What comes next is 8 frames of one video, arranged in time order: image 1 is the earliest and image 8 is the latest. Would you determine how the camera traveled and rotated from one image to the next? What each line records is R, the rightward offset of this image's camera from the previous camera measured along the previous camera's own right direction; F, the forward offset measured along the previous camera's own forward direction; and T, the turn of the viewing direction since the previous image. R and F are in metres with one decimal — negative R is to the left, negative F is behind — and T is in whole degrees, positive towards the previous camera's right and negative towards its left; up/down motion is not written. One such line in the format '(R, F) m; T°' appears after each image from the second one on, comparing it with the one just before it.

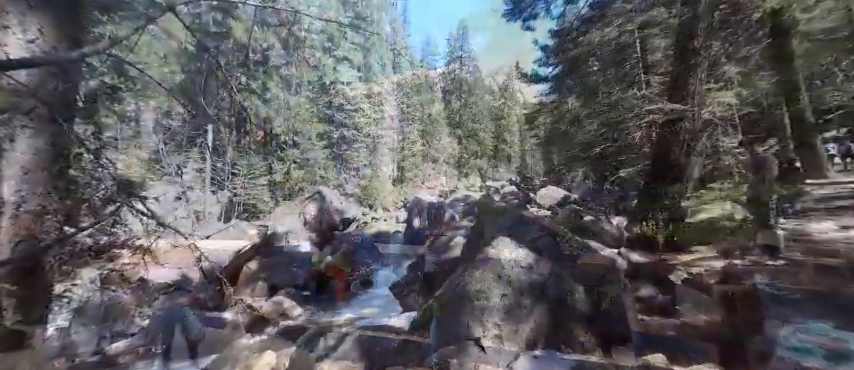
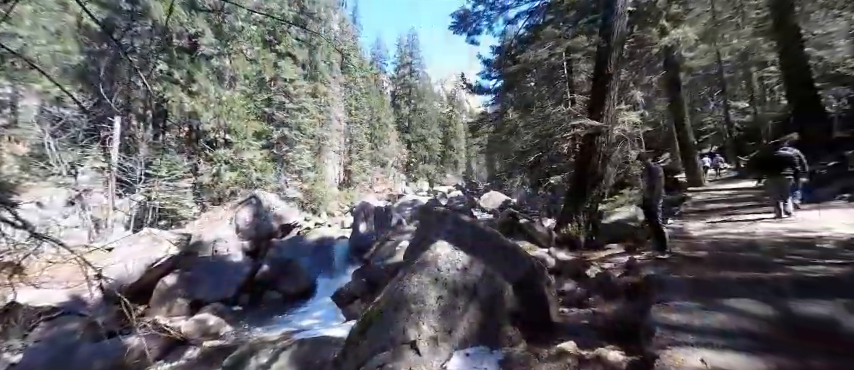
(0.0, -0.4) m; +9°
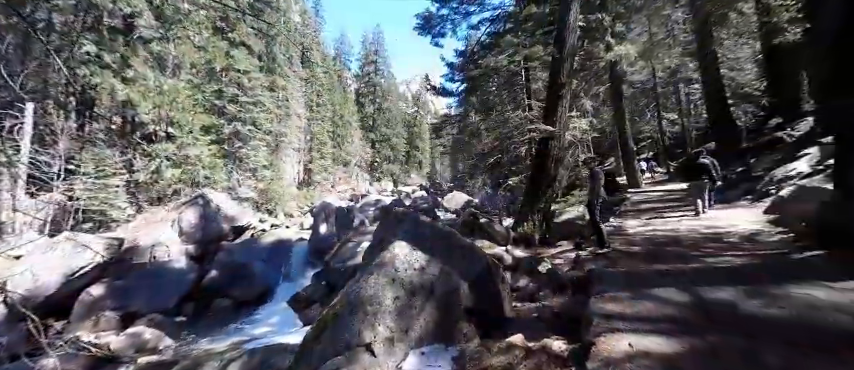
(0.0, -0.3) m; +6°
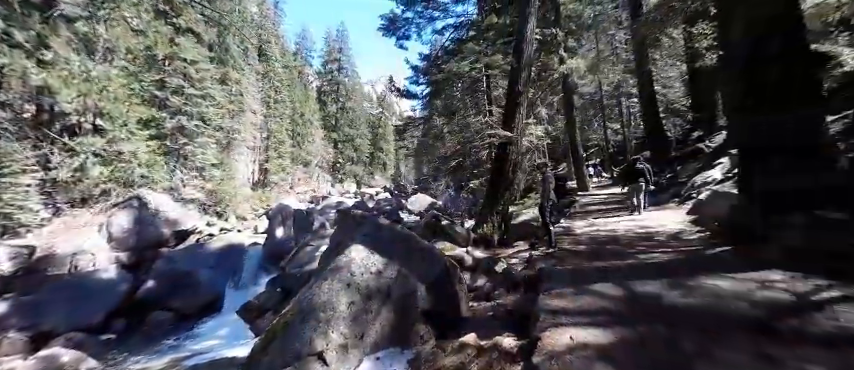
(0.0, -0.2) m; +6°
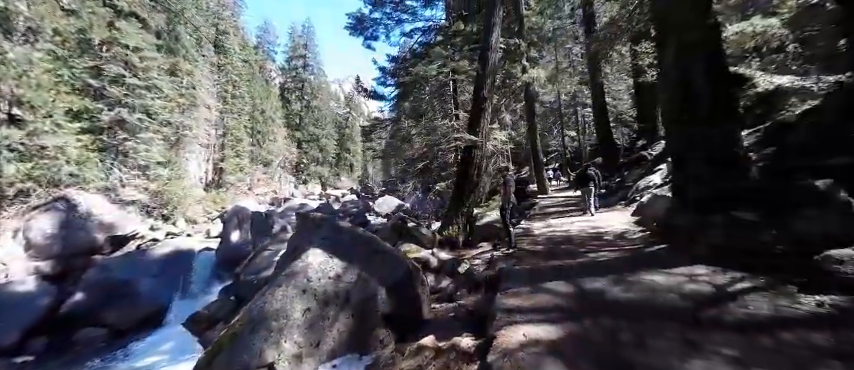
(0.0, -0.2) m; +5°
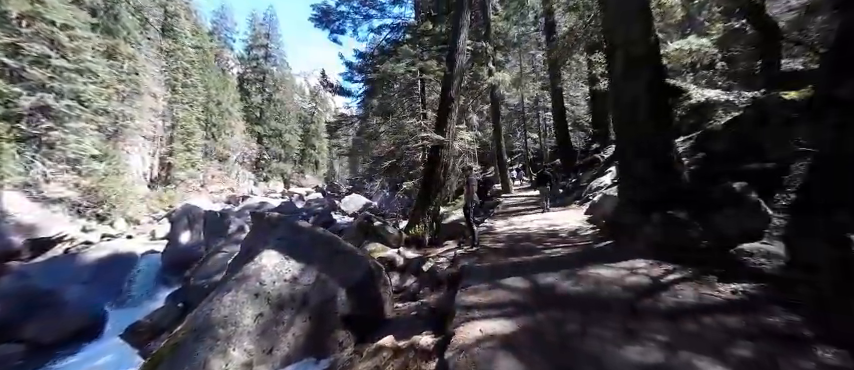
(0.0, -0.1) m; +5°
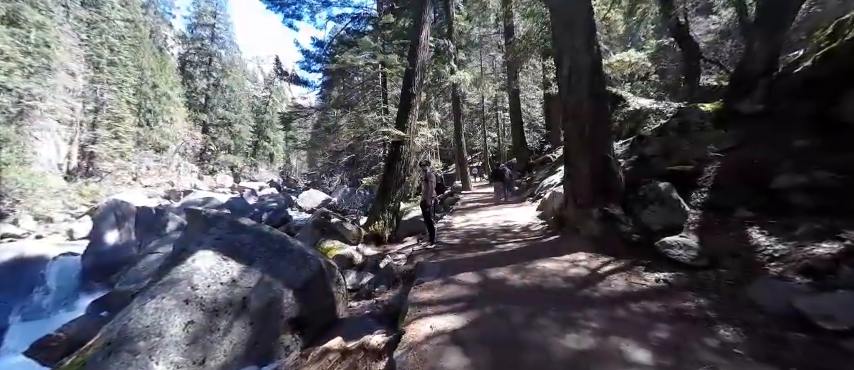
(+0.1, -0.1) m; +6°
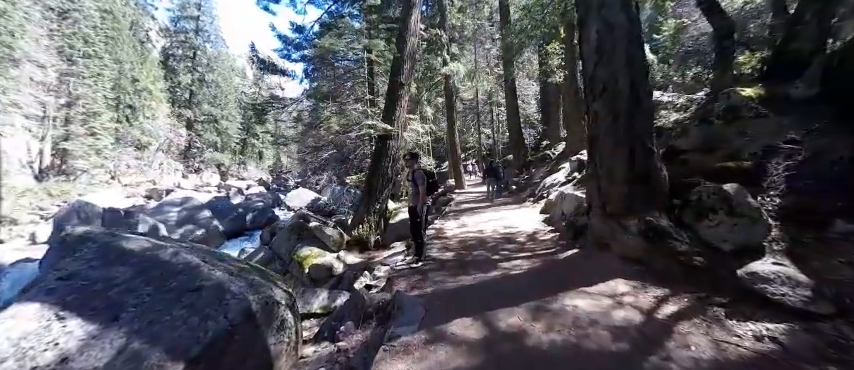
(+0.1, +1.1) m; +1°
